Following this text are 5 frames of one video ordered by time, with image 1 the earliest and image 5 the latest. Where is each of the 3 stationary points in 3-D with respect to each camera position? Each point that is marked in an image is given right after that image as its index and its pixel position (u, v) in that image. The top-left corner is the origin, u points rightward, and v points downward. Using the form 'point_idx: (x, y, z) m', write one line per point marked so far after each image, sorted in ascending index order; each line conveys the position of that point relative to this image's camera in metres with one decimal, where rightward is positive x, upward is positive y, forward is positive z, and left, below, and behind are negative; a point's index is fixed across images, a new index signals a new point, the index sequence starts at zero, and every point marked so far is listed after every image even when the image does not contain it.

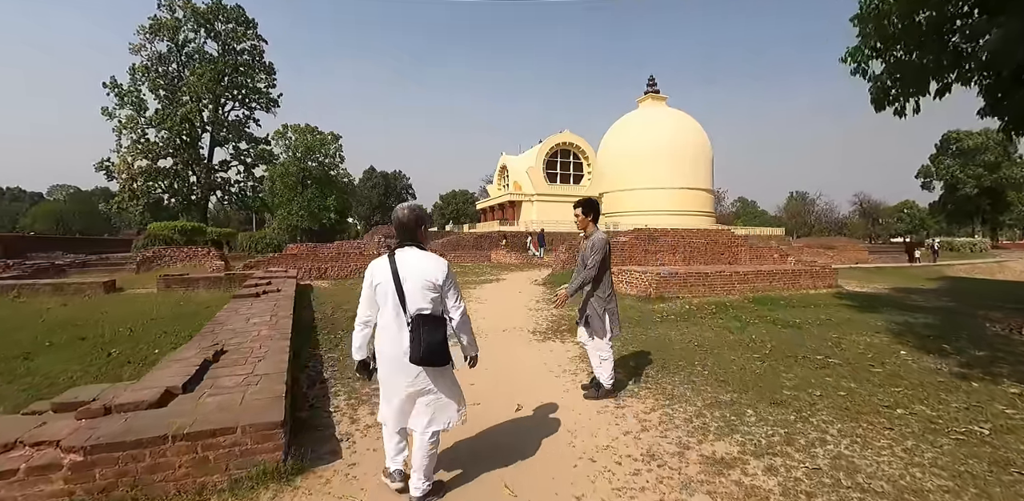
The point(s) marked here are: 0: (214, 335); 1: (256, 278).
0: (-3.3, -0.9, +4.6) m
1: (-6.1, -0.6, +10.0) m
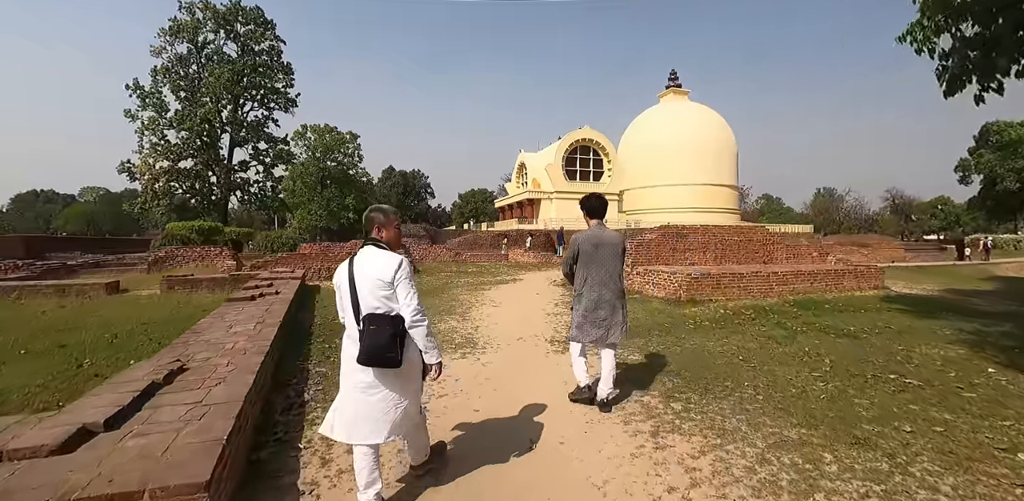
0: (-3.2, -0.9, +4.1) m
1: (-5.7, -0.6, +9.5) m
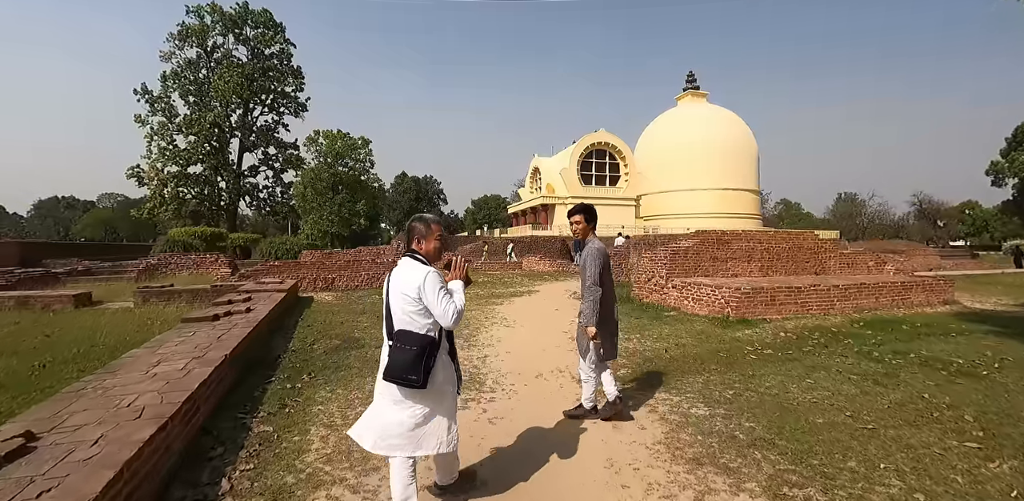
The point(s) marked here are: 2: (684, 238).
0: (-3.0, -1.0, +2.9) m
1: (-5.5, -0.8, +8.4) m
2: (+3.6, +0.3, +8.9) m
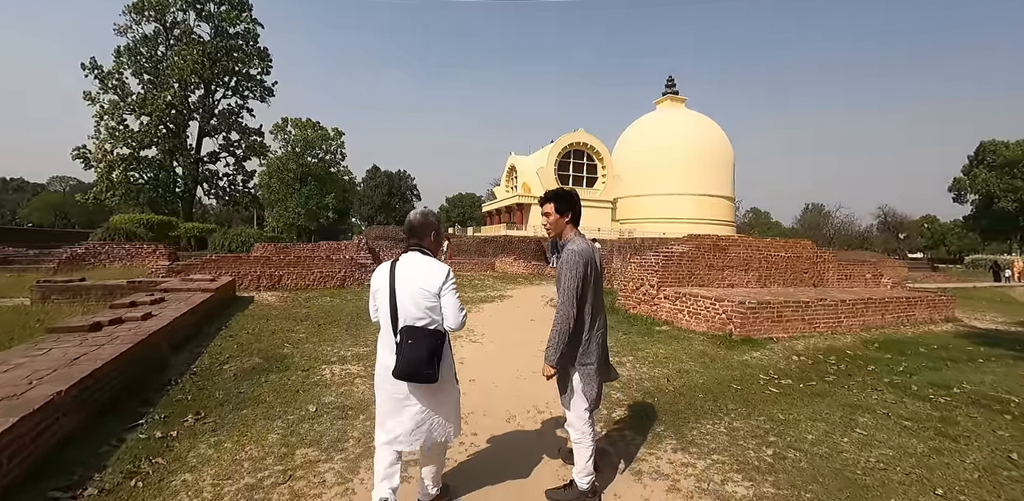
0: (-3.2, -1.0, +1.7) m
1: (-5.9, -0.6, +7.1) m
2: (+3.2, +0.2, +8.0) m
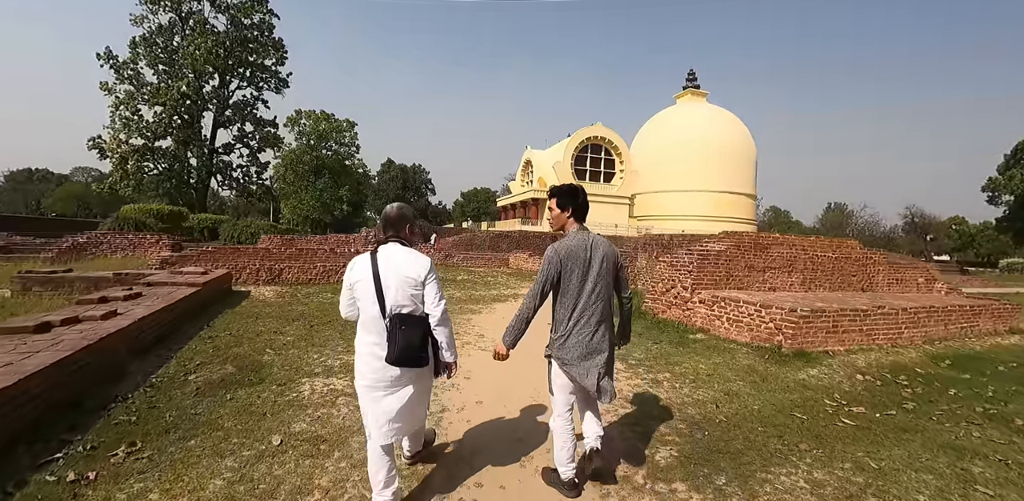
0: (-3.2, -0.9, +1.0) m
1: (-5.7, -0.5, +6.5) m
2: (+3.4, +0.2, +7.2) m
